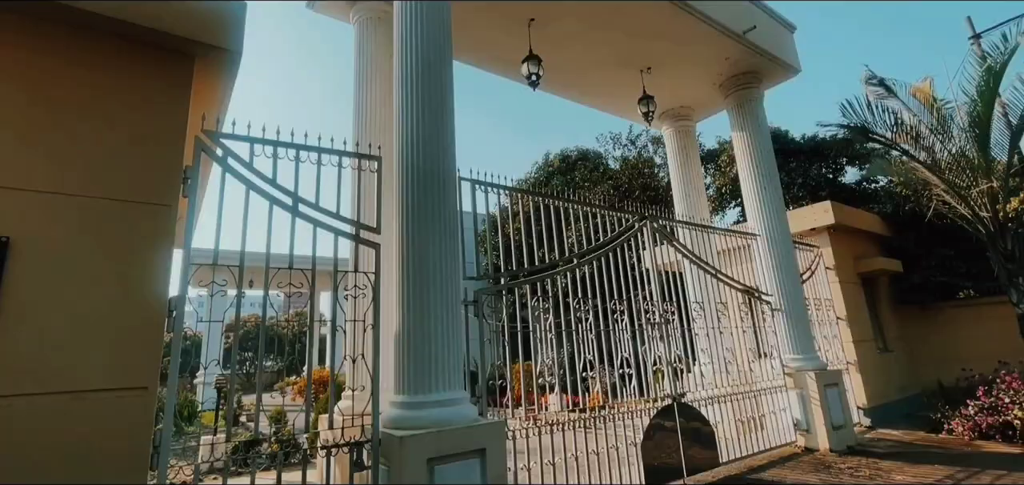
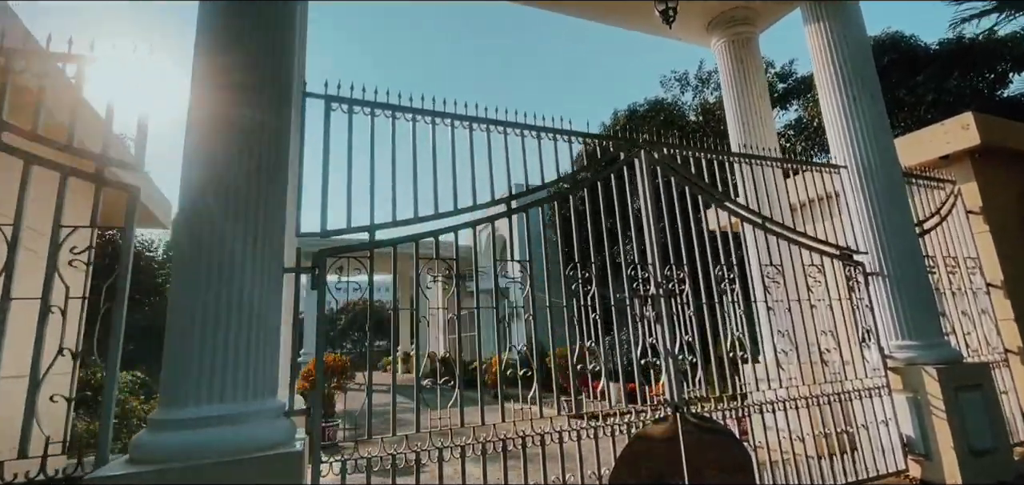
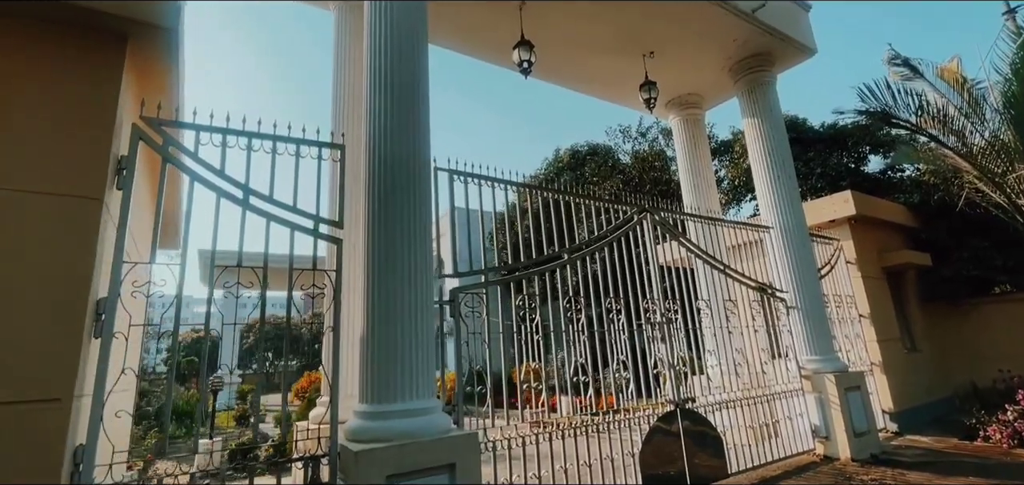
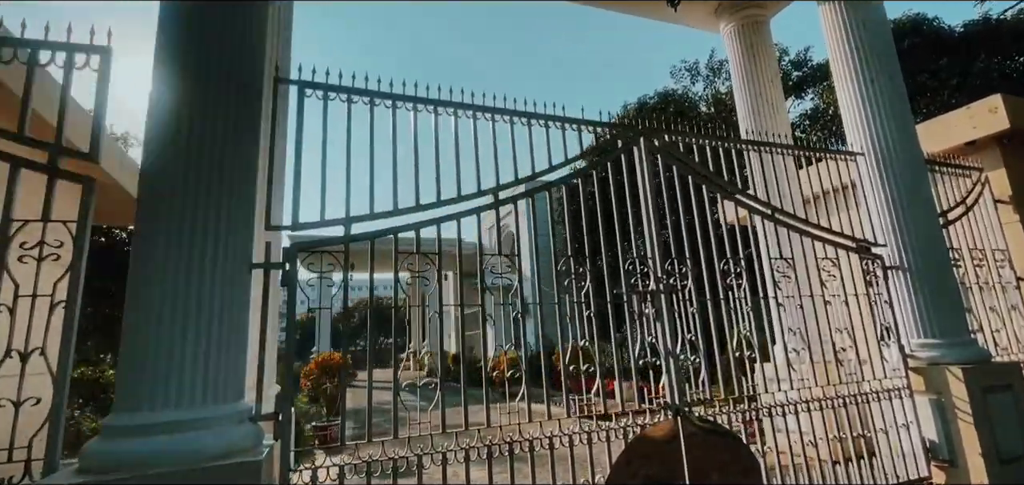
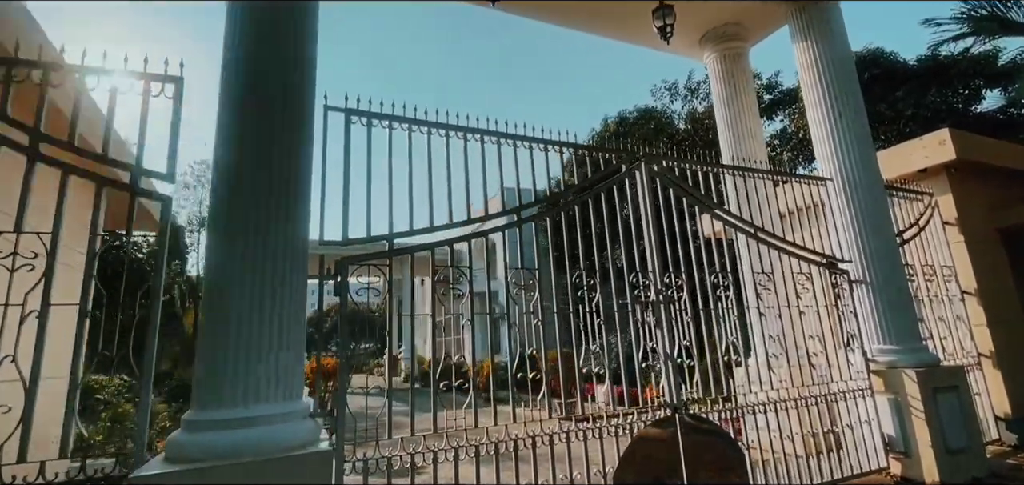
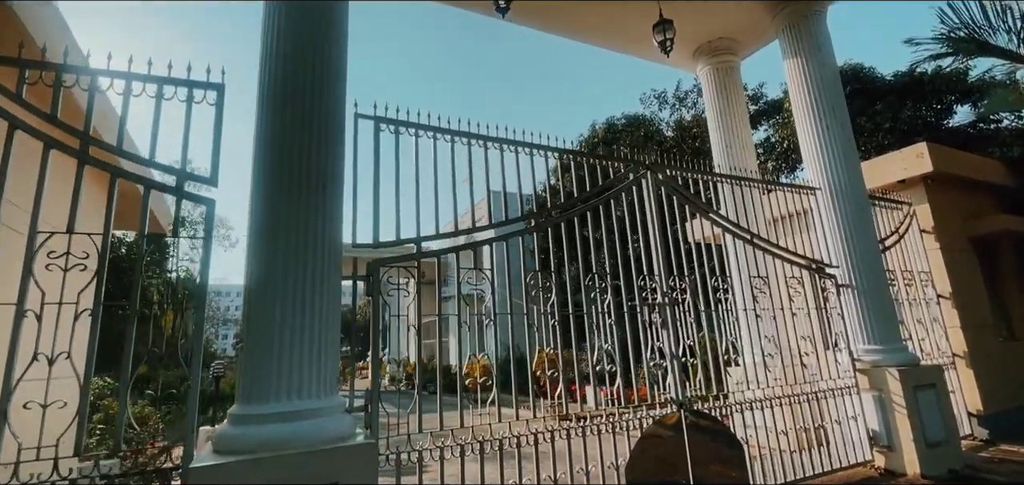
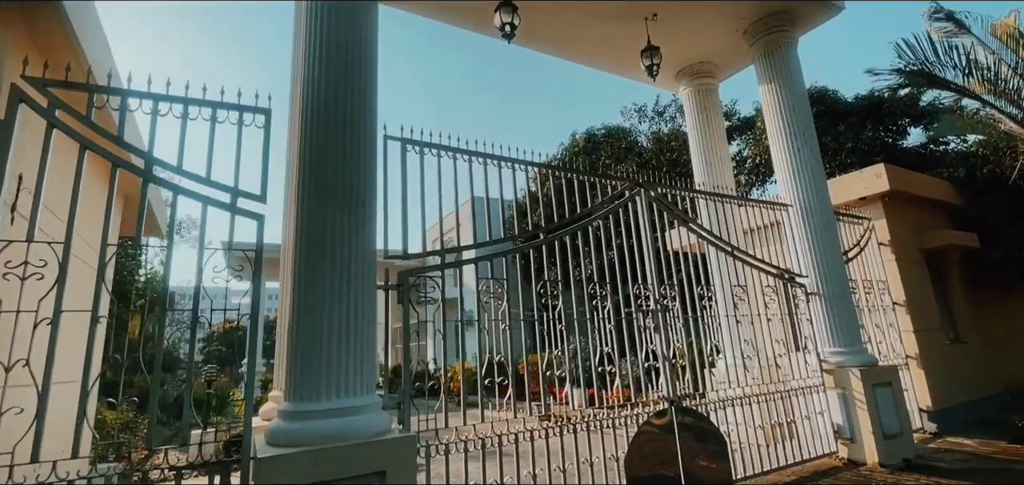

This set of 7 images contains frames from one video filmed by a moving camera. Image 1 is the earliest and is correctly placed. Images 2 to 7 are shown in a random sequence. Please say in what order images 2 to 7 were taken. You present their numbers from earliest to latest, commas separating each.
3, 7, 6, 5, 2, 4
